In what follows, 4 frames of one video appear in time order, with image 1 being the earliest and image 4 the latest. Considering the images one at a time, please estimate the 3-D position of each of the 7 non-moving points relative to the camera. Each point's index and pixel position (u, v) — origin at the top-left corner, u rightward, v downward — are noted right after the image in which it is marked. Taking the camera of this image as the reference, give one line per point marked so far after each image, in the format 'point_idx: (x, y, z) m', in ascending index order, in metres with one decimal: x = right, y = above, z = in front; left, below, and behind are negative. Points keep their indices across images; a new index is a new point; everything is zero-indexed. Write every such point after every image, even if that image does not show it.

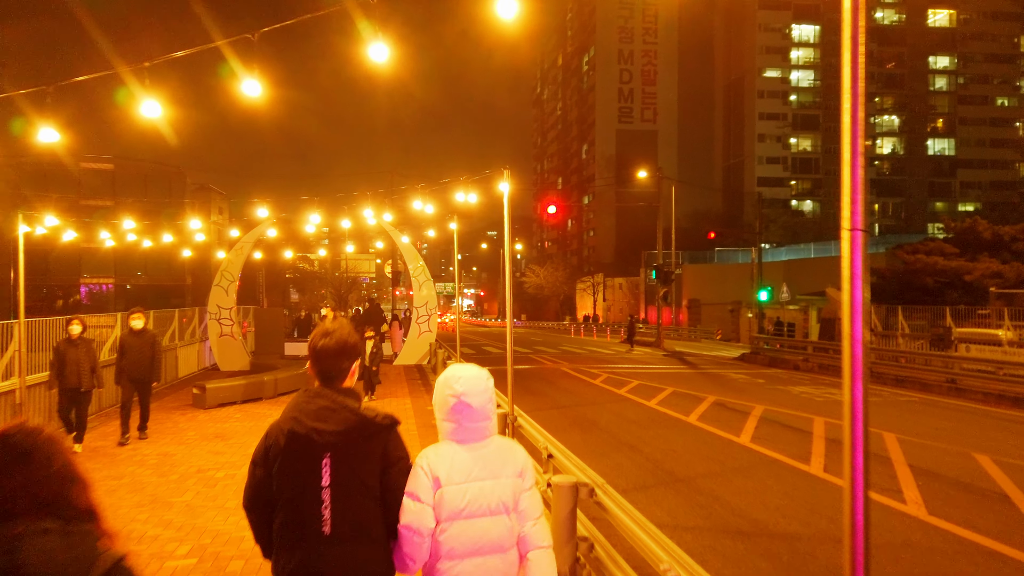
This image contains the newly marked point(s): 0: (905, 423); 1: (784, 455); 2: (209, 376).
0: (+6.9, -2.4, +12.3) m
1: (+3.8, -2.3, +9.8) m
2: (-8.0, -2.3, +18.4) m
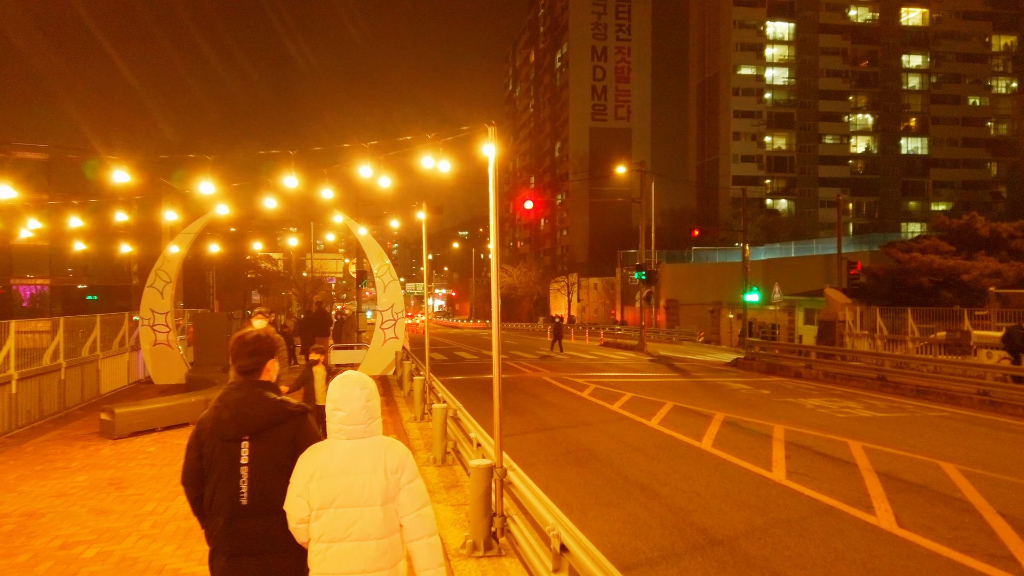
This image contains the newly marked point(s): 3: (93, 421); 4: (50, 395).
0: (+6.6, -2.4, +10.5) m
1: (+3.6, -2.3, +7.8) m
2: (-8.5, -2.4, +16.0) m
3: (-7.0, -2.2, +11.7) m
4: (-8.3, -1.9, +12.6) m
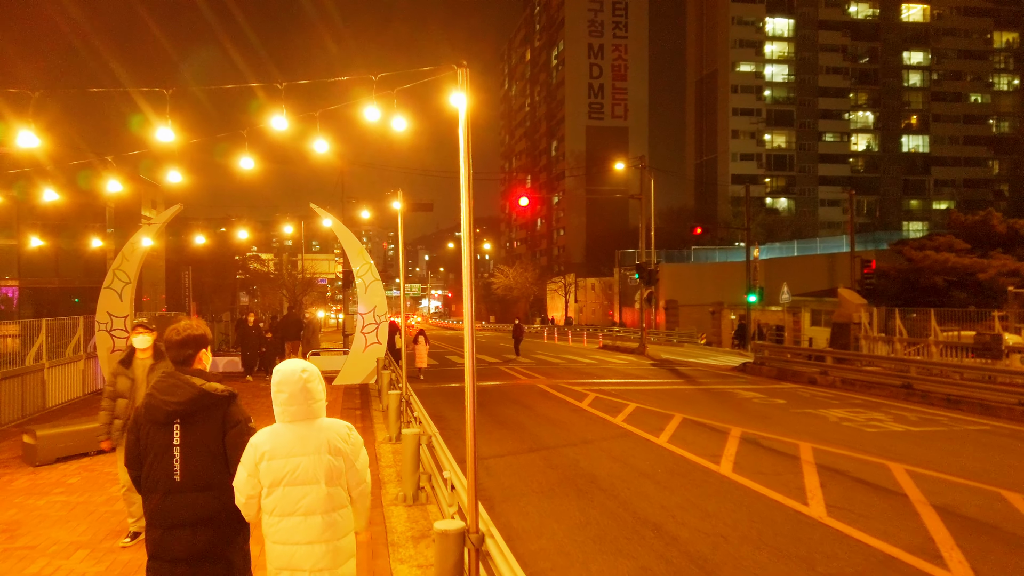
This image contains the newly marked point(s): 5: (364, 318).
0: (+6.5, -2.4, +9.1) m
1: (+3.5, -2.3, +6.4) m
2: (-8.6, -2.4, +14.5) m
3: (-7.1, -2.2, +10.3) m
4: (-8.4, -1.9, +11.1) m
5: (-3.5, -0.7, +16.8) m
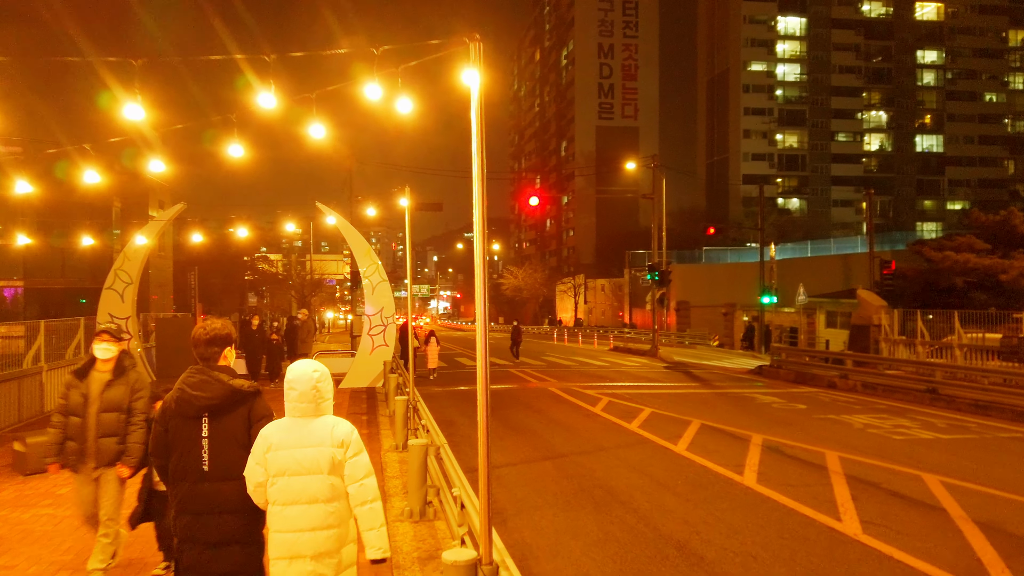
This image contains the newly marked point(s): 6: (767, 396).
0: (+6.6, -2.4, +8.5) m
1: (+3.6, -2.4, +5.9) m
2: (-8.4, -2.4, +14.2) m
3: (-7.0, -2.3, +9.9) m
4: (-8.3, -2.0, +10.8) m
5: (-3.3, -0.7, +16.4) m
6: (+6.1, -2.6, +16.8) m
